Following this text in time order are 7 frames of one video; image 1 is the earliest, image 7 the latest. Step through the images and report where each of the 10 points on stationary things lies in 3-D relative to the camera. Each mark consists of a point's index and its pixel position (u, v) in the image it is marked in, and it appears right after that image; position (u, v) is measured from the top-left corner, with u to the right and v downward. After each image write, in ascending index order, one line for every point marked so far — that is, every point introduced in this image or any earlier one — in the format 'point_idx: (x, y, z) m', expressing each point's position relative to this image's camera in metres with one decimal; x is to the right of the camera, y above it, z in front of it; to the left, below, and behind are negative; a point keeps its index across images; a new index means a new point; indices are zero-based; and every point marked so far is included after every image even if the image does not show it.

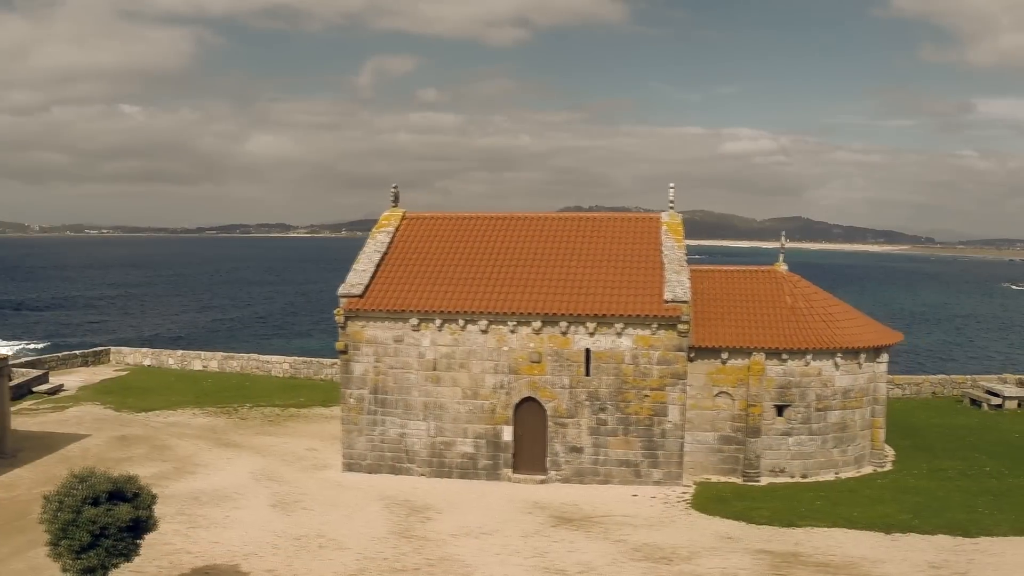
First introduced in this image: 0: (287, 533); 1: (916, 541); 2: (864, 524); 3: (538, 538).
0: (-5.4, -5.8, +18.0) m
1: (+9.2, -5.8, +16.9) m
2: (+8.5, -5.7, +17.9) m
3: (+0.6, -5.9, +17.7) m
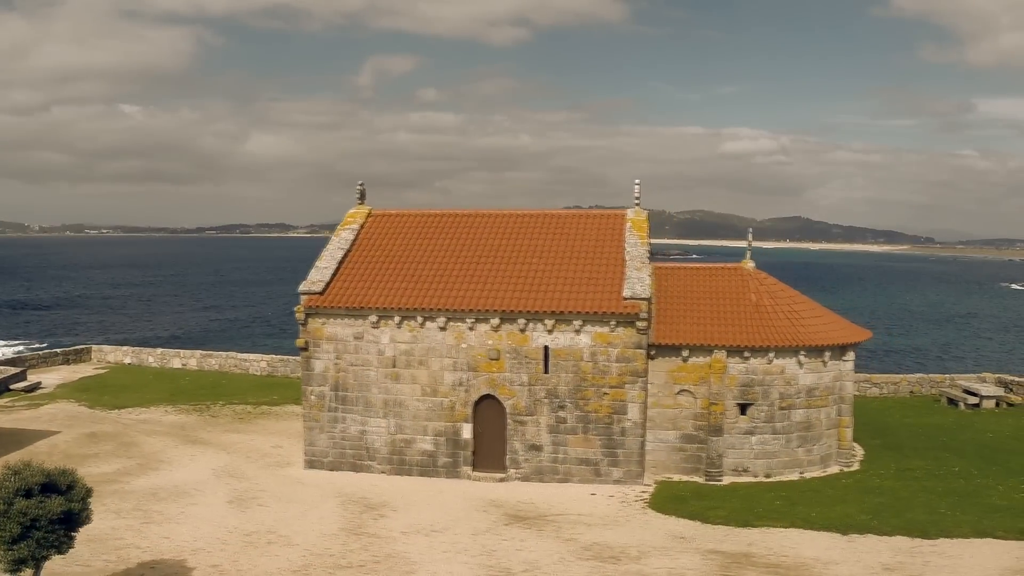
0: (-6.6, -5.7, +17.8) m
1: (+8.0, -5.7, +16.7) m
2: (+7.3, -5.7, +17.7) m
3: (-0.6, -5.8, +17.5) m
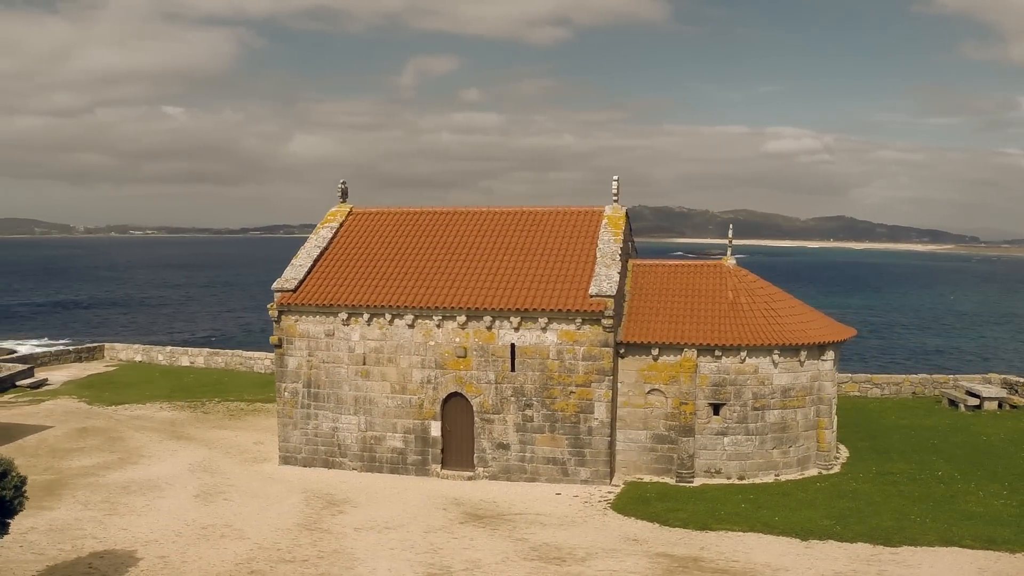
0: (-7.7, -5.6, +18.0) m
1: (+6.9, -5.7, +16.1) m
2: (+6.2, -5.6, +17.2) m
3: (-1.7, -5.7, +17.4) m
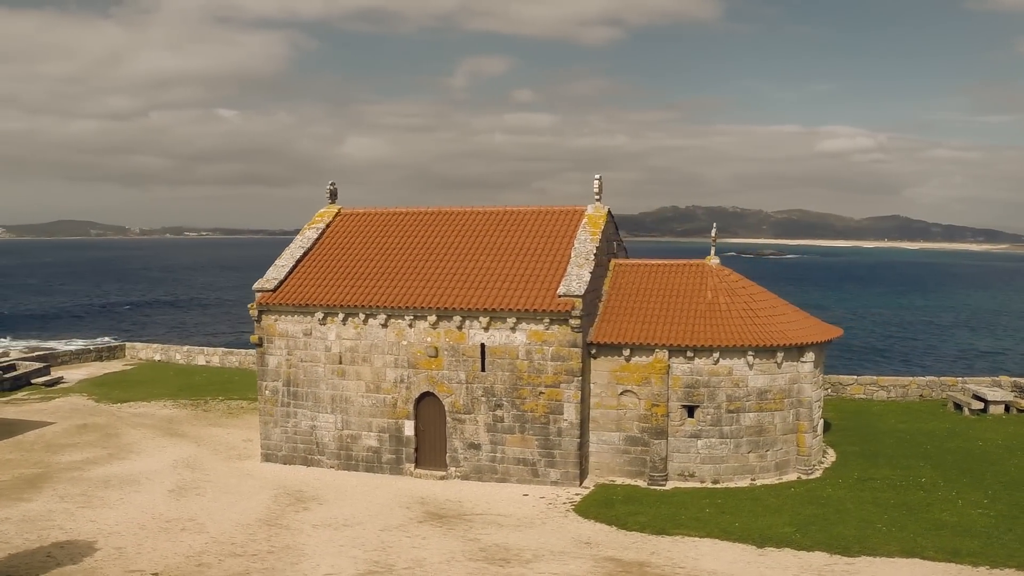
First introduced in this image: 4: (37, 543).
0: (-8.7, -5.6, +18.5) m
1: (+5.7, -5.7, +15.7) m
2: (+5.1, -5.6, +16.8) m
3: (-2.8, -5.7, +17.5) m
4: (-10.6, -5.7, +16.7) m
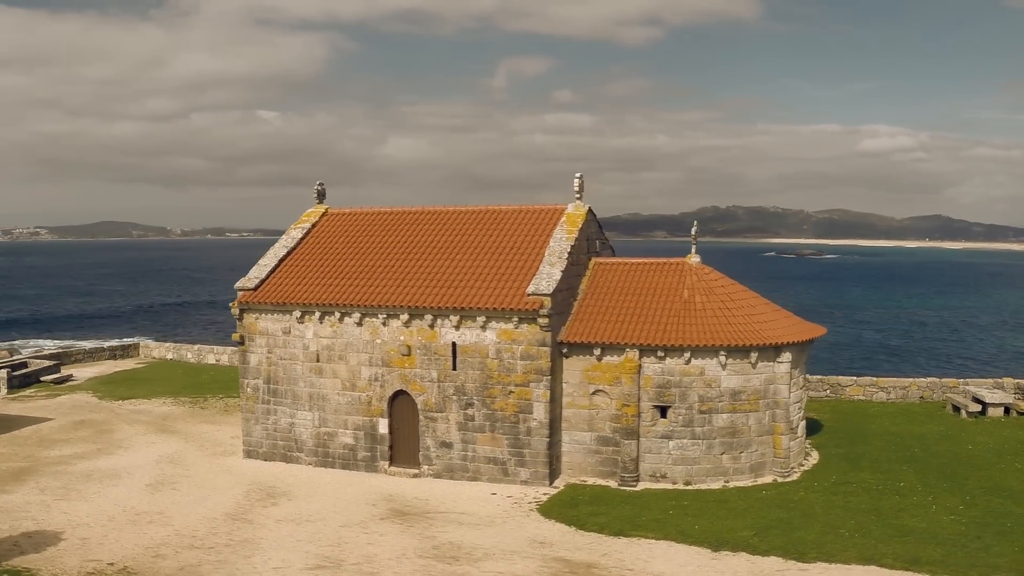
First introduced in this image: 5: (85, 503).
0: (-9.6, -5.6, +18.9) m
1: (+4.6, -5.6, +15.4) m
2: (+4.1, -5.5, +16.5) m
3: (-3.7, -5.7, +17.6) m
4: (-11.6, -5.6, +17.2) m
5: (-10.9, -5.5, +19.2) m
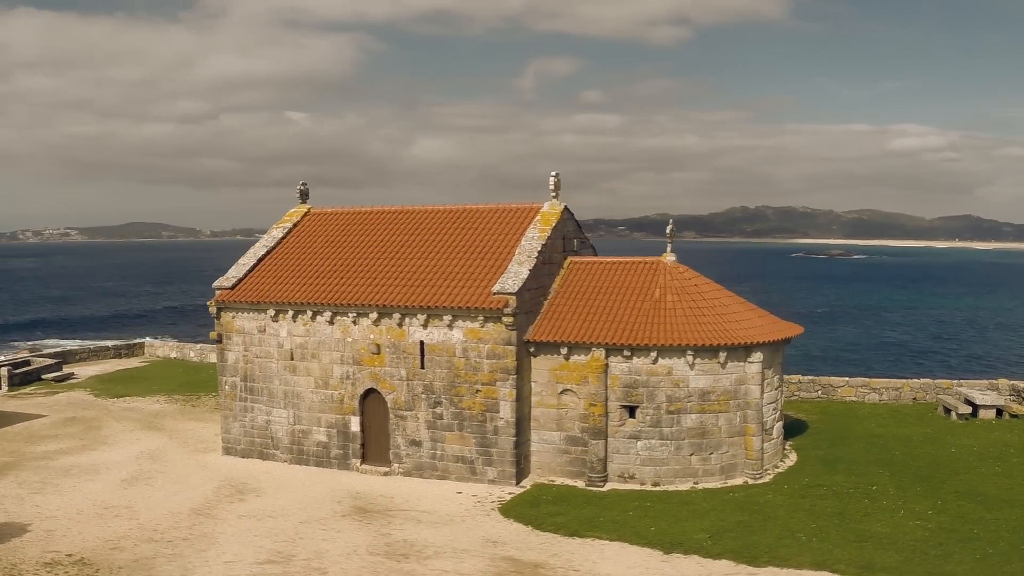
0: (-10.6, -5.5, +19.2) m
1: (+3.5, -5.6, +15.2) m
2: (+3.0, -5.5, +16.3) m
3: (-4.7, -5.6, +17.7) m
4: (-12.6, -5.6, +17.6) m
5: (-11.9, -5.5, +19.5) m
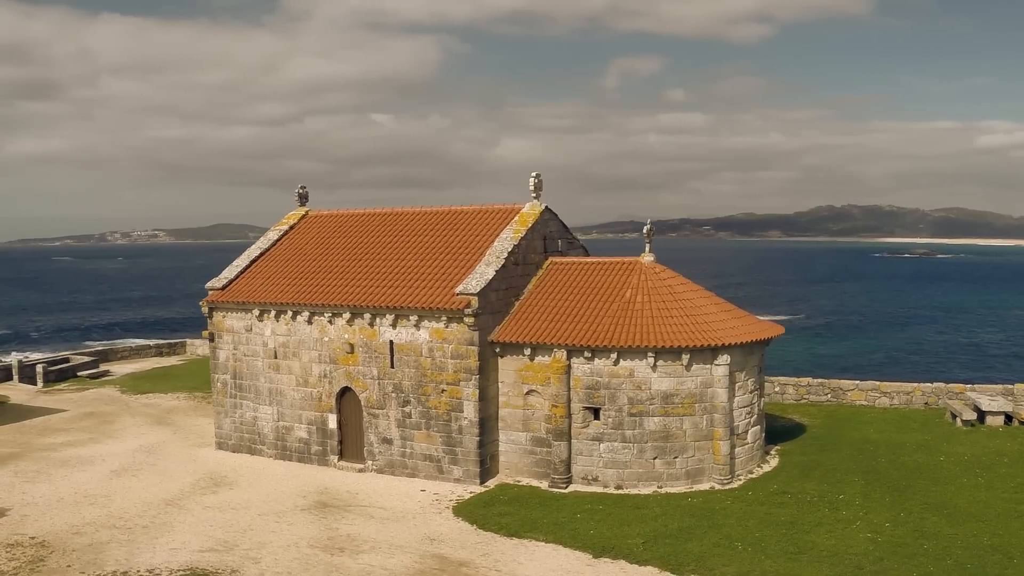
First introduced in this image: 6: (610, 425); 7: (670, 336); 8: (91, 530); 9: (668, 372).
0: (-11.6, -5.6, +20.3) m
1: (+2.0, -5.6, +15.0) m
2: (+1.6, -5.5, +16.2) m
3: (-6.0, -5.7, +18.3) m
4: (-13.8, -5.6, +18.9) m
5: (-12.9, -5.5, +20.8) m
6: (+2.6, -3.6, +19.9) m
7: (+4.2, -1.3, +19.7) m
8: (-9.7, -5.7, +17.3) m
9: (+4.1, -2.2, +19.6) m
